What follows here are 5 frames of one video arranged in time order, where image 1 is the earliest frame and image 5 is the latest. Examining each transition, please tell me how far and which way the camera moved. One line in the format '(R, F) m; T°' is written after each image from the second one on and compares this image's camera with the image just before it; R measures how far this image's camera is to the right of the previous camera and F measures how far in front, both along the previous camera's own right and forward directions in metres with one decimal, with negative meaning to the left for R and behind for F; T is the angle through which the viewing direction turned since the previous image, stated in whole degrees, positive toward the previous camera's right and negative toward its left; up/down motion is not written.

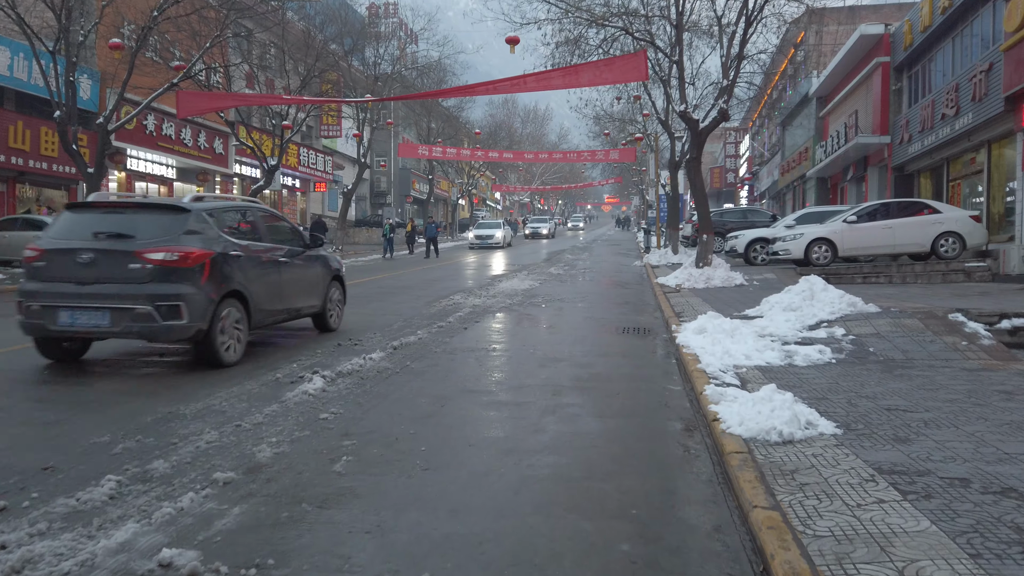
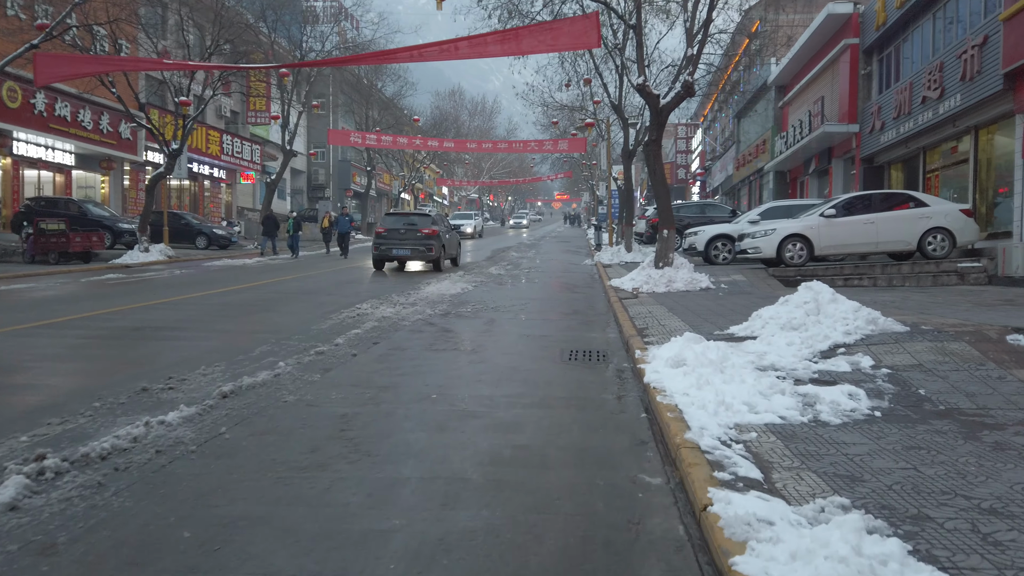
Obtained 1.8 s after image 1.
(+0.5, +2.8) m; +4°
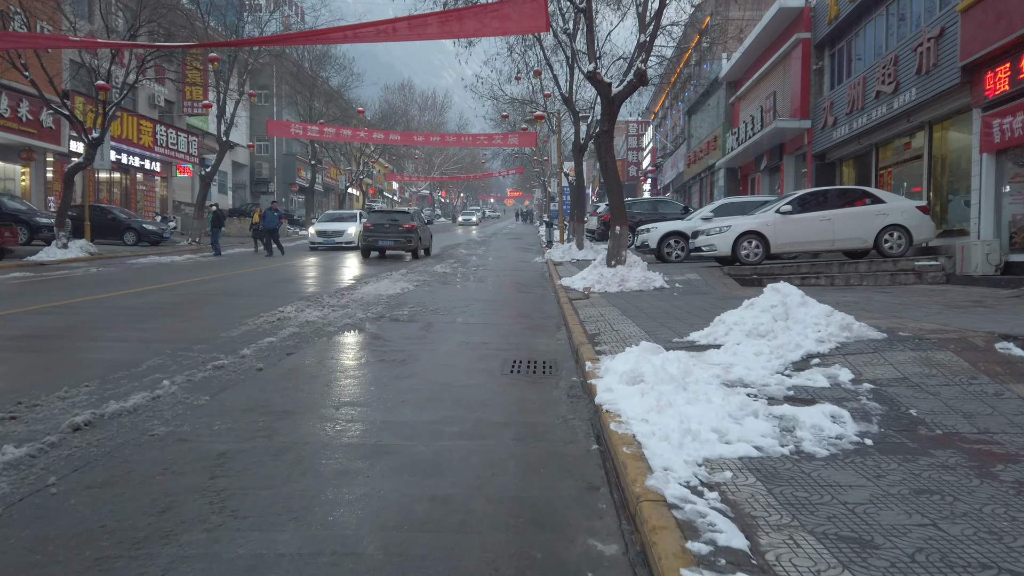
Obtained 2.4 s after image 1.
(+0.2, +1.0) m; +4°
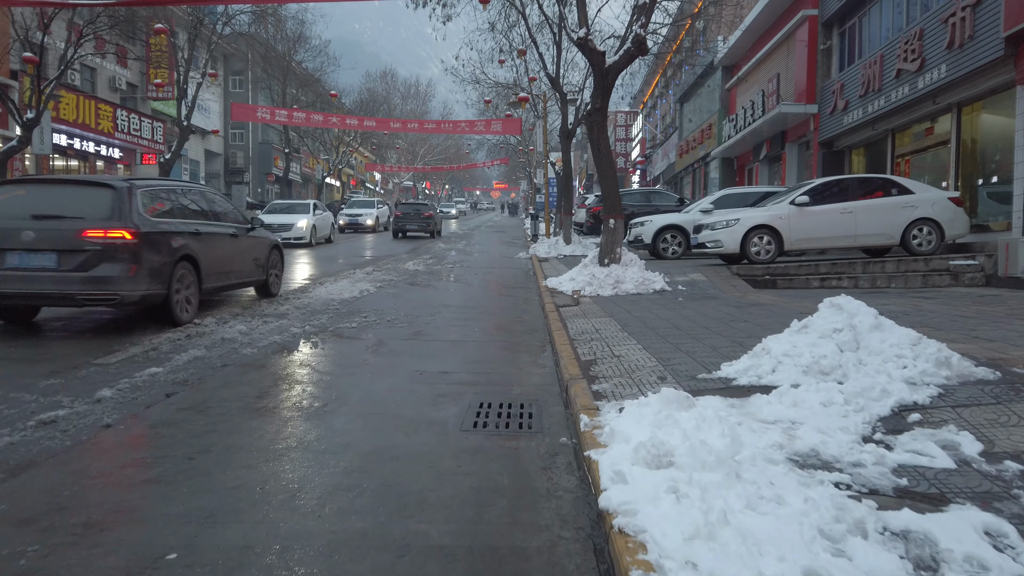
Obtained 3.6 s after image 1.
(+0.1, +2.0) m; +1°
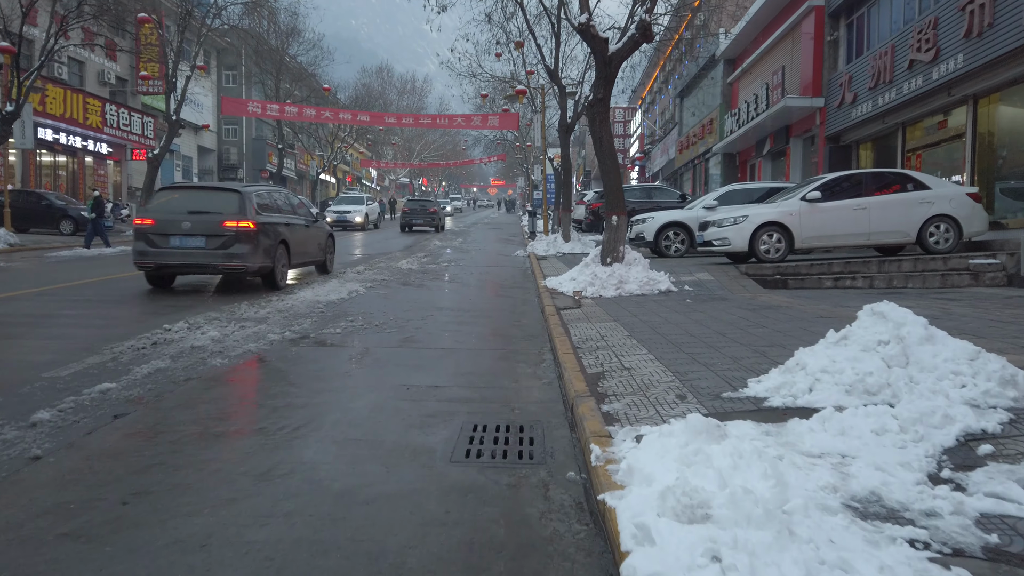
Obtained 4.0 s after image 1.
(0.0, +0.7) m; 0°
